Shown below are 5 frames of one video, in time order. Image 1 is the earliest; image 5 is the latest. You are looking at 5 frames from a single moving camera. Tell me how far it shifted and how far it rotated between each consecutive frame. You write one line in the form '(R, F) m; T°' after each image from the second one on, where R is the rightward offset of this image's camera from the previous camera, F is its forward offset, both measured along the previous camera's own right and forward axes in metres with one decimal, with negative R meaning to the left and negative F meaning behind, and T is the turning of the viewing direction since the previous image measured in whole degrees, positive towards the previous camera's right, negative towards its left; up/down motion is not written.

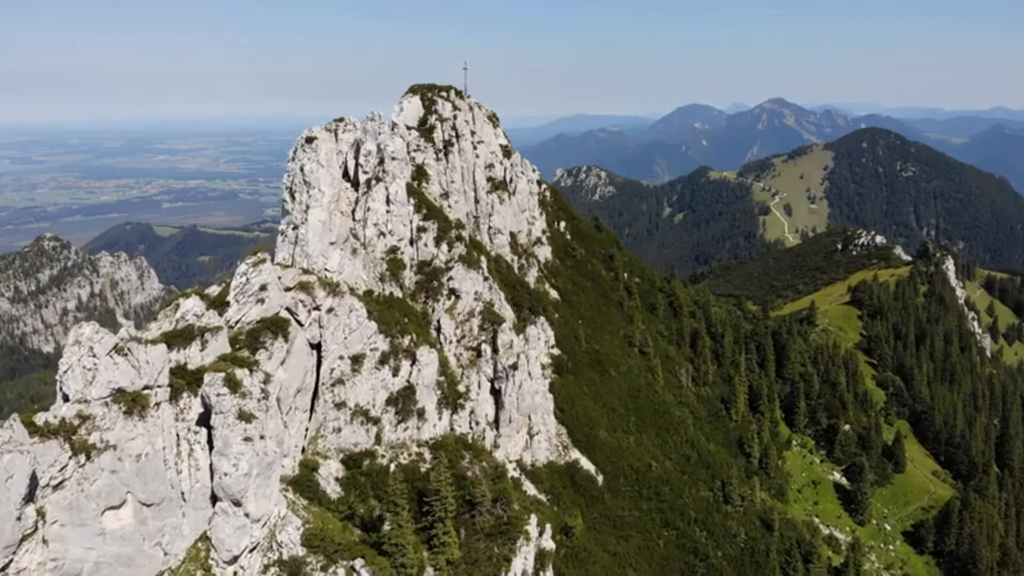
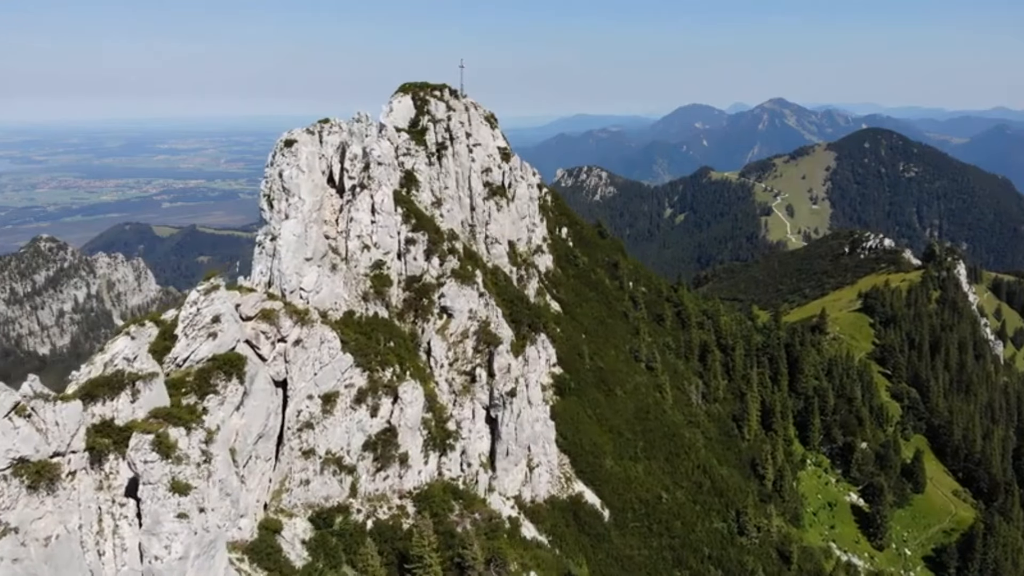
(+0.3, +7.6) m; 0°
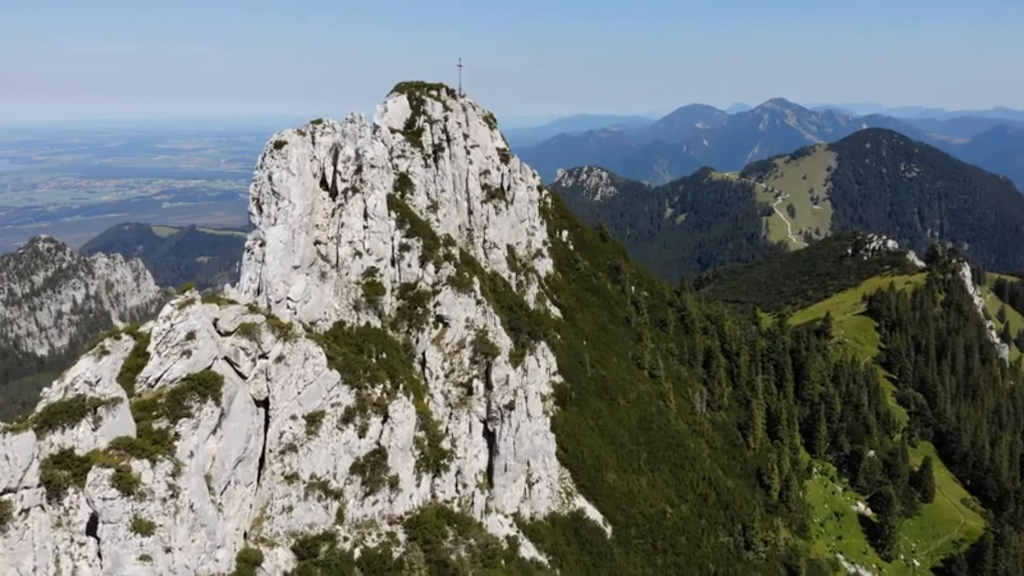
(+0.2, +3.1) m; 0°
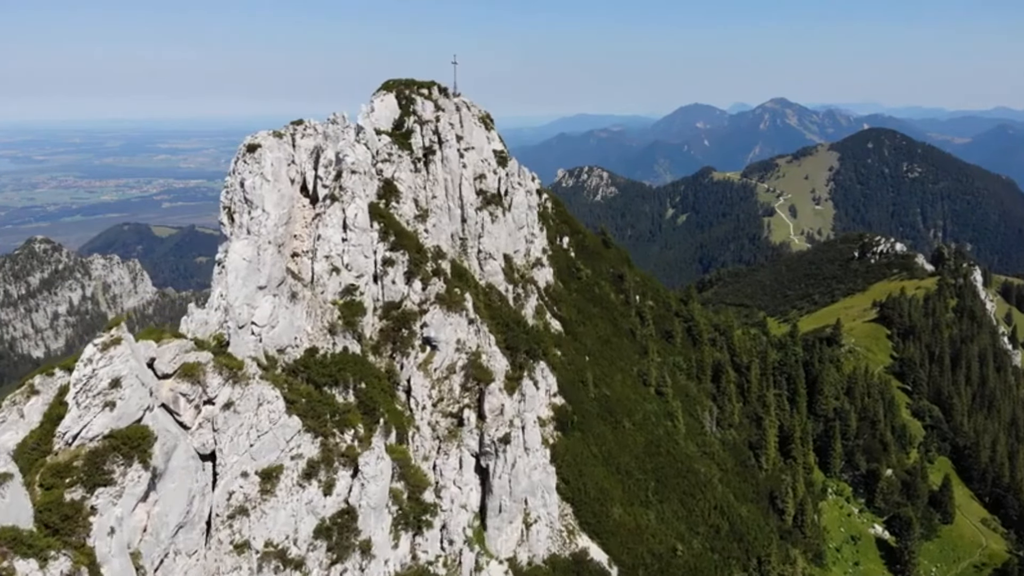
(+0.5, +7.1) m; 0°
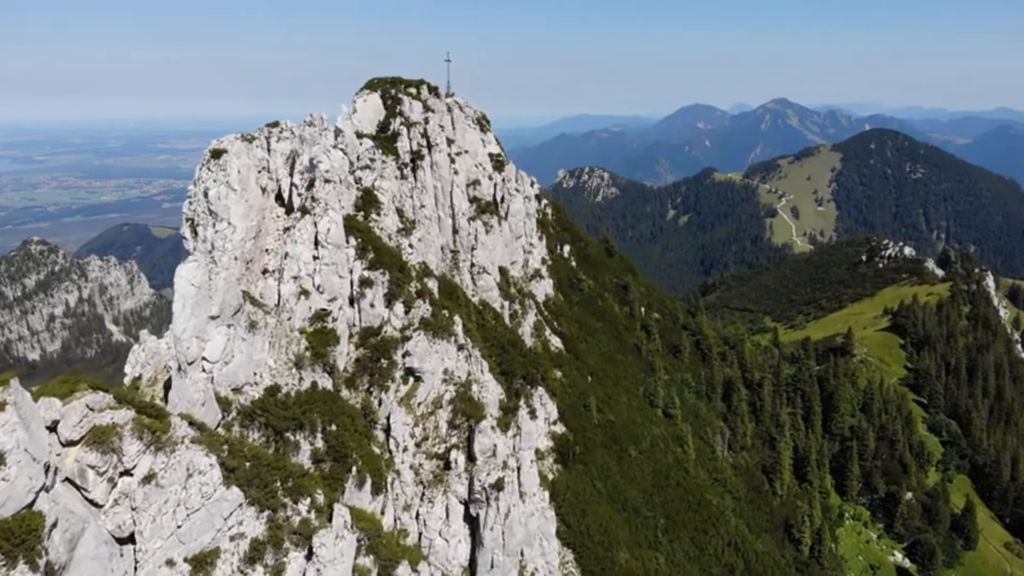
(+0.6, +7.4) m; 0°
